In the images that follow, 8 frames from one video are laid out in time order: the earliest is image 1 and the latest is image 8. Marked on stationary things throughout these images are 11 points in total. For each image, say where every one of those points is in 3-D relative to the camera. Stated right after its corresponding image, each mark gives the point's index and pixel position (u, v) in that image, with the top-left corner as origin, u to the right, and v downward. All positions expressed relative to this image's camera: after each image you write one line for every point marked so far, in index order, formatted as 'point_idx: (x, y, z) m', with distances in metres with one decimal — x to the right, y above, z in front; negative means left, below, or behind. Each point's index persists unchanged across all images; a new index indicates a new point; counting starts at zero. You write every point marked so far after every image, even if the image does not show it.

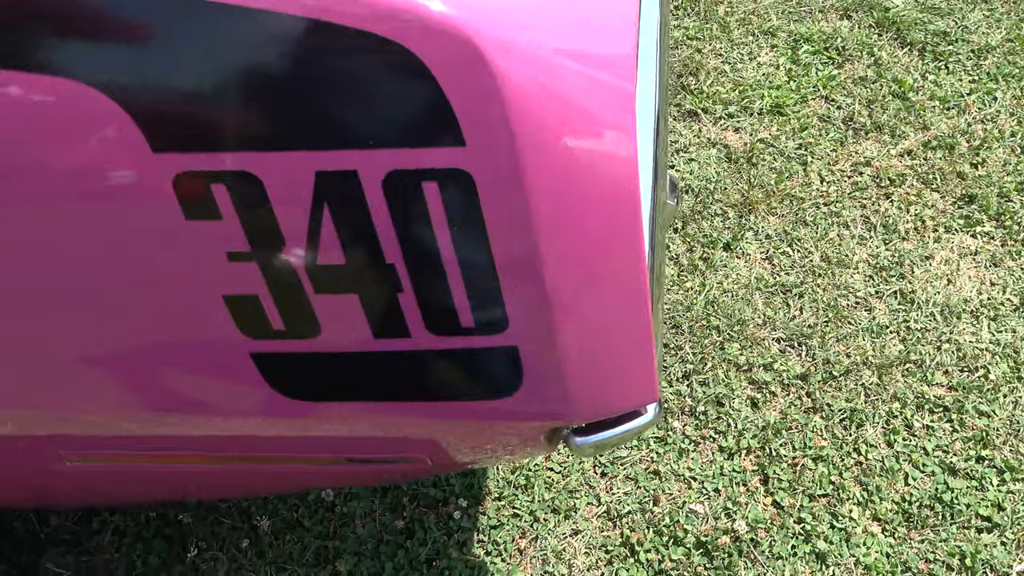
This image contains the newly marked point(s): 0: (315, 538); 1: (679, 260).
0: (-0.3, -0.4, +1.5) m
1: (+0.3, +0.1, +1.8) m
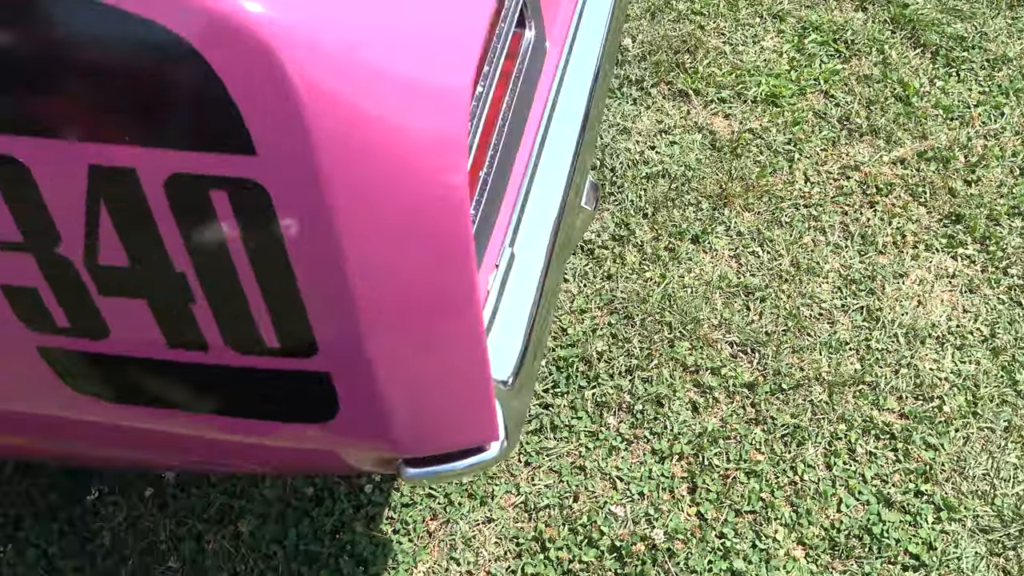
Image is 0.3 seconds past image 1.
0: (-0.4, -0.3, +1.5) m
1: (+0.2, +0.1, +1.8) m
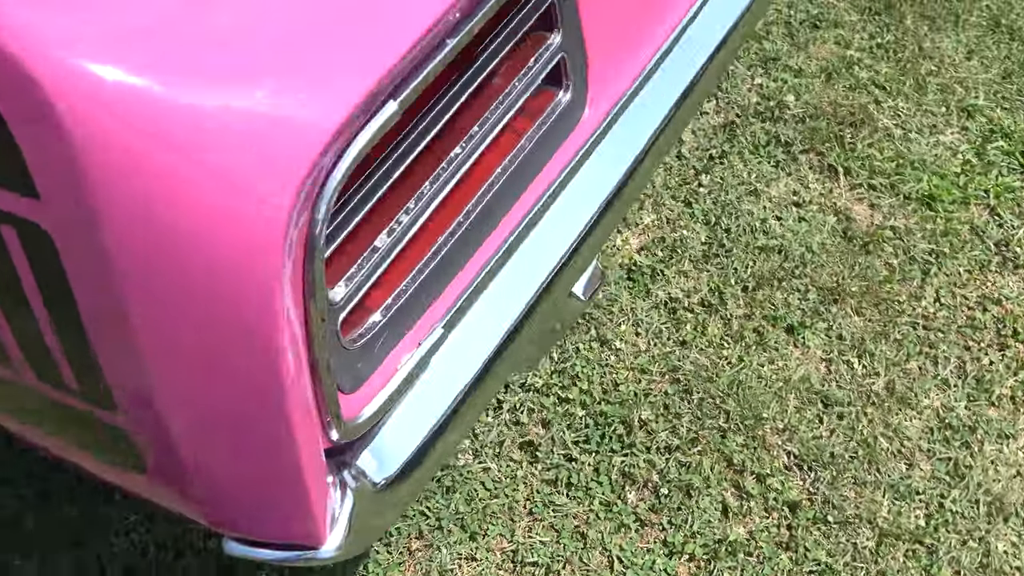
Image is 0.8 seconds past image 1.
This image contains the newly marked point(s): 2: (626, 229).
0: (-0.4, -0.2, +1.4) m
1: (+0.4, -0.1, +1.6) m
2: (+0.2, +0.1, +1.7) m
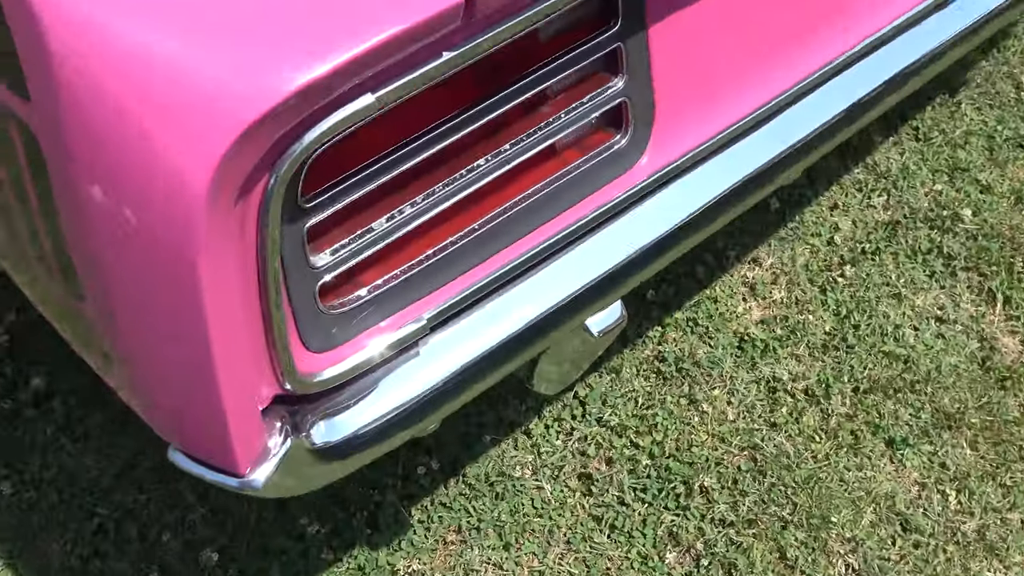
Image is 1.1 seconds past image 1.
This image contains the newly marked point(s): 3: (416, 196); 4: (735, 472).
0: (-0.3, -0.2, +1.5) m
1: (+0.5, -0.2, +1.6) m
2: (+0.4, 0.0, +1.7) m
3: (-0.1, +0.1, +0.7) m
4: (+0.3, -0.3, +1.5) m
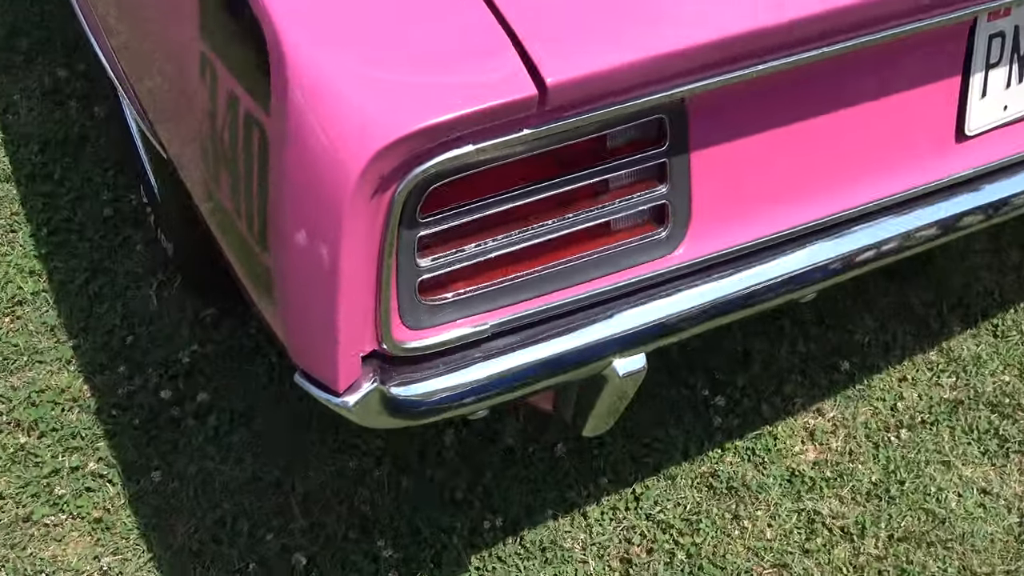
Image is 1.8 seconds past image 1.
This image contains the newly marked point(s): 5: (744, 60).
0: (-0.2, -0.3, +1.8) m
1: (+0.6, -0.5, +1.7) m
2: (+0.6, -0.3, +1.9) m
3: (0.0, +0.1, +1.0) m
4: (+0.4, -0.5, +1.7) m
5: (+0.3, +0.2, +1.0) m
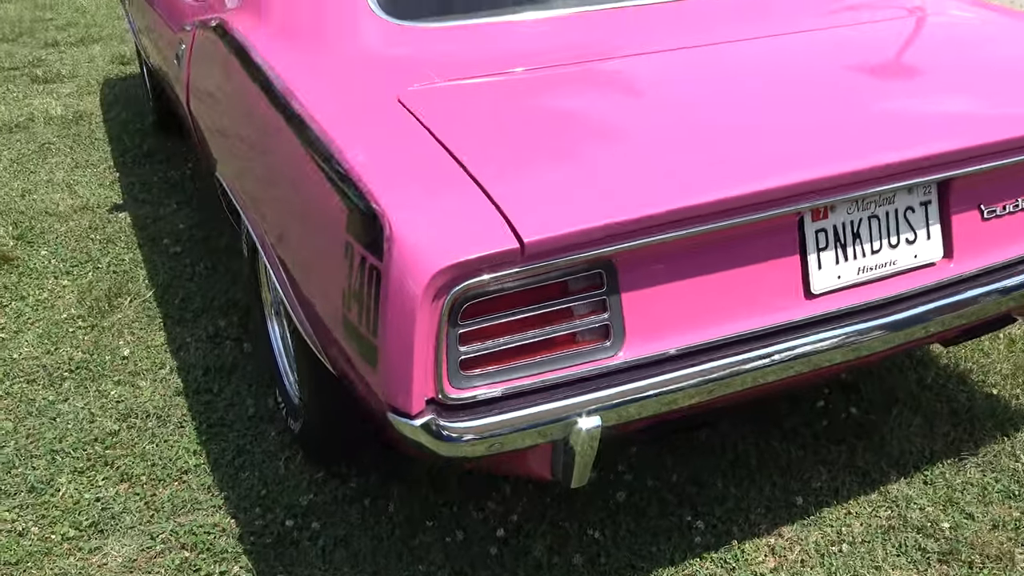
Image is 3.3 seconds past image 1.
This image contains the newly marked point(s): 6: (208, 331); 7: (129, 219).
0: (-0.1, -0.7, +2.5) m
1: (+0.7, -0.8, +2.2) m
2: (+0.6, -0.7, +2.4) m
3: (0.0, -0.1, +1.8) m
4: (+0.5, -0.8, +2.2) m
5: (+0.3, +0.1, +1.8) m
6: (-1.2, -0.2, +3.7) m
7: (-1.9, +0.4, +4.9) m
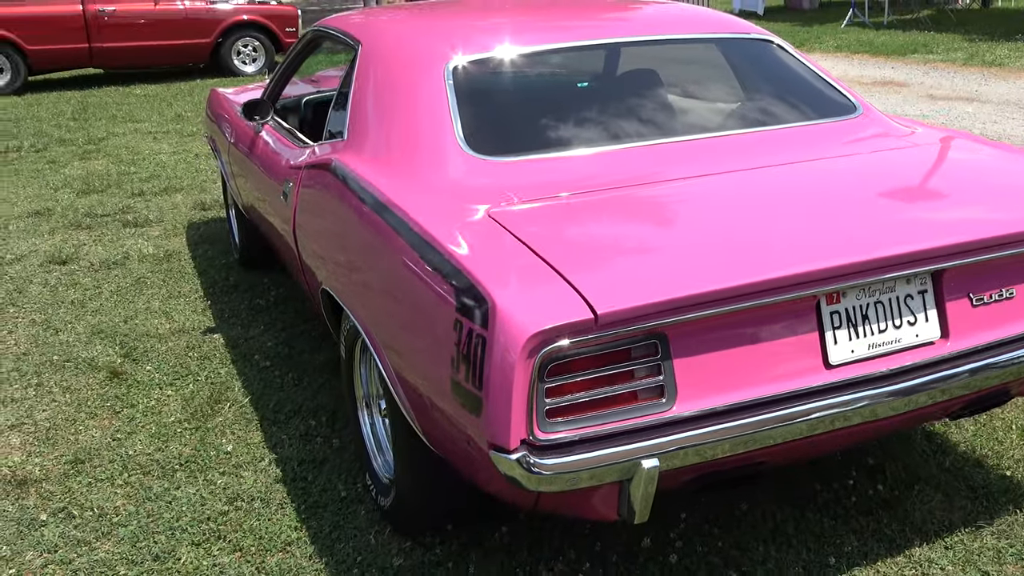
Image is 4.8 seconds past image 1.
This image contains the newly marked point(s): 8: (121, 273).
0: (+0.1, -0.9, +2.8) m
1: (+0.8, -1.0, +2.5) m
2: (+0.8, -0.9, +2.8) m
3: (+0.1, -0.2, +2.3) m
4: (+0.7, -1.0, +2.5) m
5: (+0.4, -0.1, +2.3) m
6: (-0.9, -0.6, +4.2) m
7: (-1.6, -0.3, +5.5) m
8: (-2.8, +0.1, +7.1) m
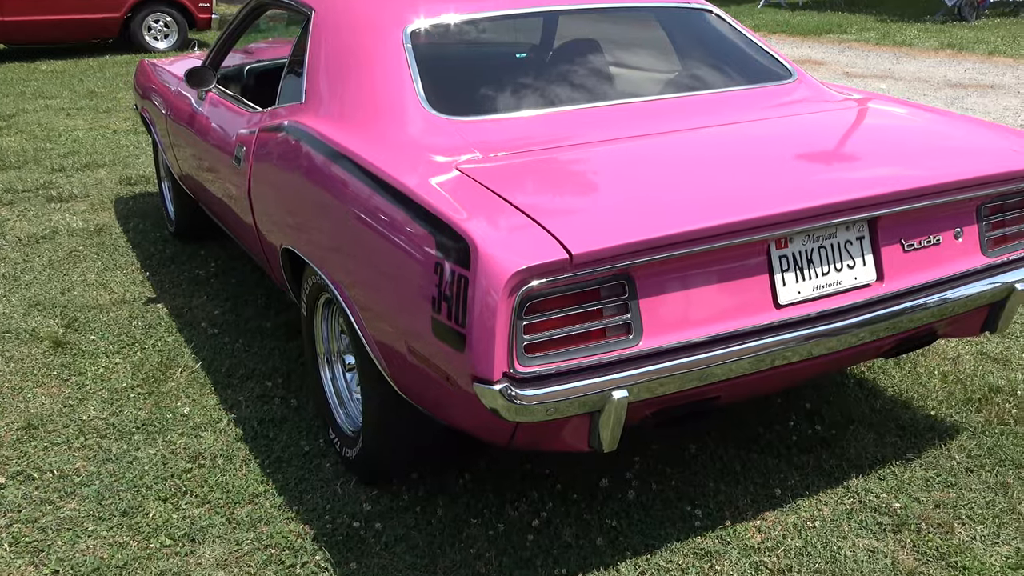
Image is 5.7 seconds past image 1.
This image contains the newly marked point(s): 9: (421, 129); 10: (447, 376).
0: (0.0, -0.8, +3.0) m
1: (+0.8, -0.8, +2.7) m
2: (+0.7, -0.7, +3.0) m
3: (+0.1, -0.1, +2.4) m
4: (+0.6, -0.8, +2.7) m
5: (+0.4, +0.1, +2.5) m
6: (-1.1, -0.5, +4.3) m
7: (-1.9, -0.1, +5.5) m
8: (-3.3, +0.3, +7.0) m
9: (-0.3, +0.5, +3.4) m
10: (-0.2, -0.2, +2.5) m
